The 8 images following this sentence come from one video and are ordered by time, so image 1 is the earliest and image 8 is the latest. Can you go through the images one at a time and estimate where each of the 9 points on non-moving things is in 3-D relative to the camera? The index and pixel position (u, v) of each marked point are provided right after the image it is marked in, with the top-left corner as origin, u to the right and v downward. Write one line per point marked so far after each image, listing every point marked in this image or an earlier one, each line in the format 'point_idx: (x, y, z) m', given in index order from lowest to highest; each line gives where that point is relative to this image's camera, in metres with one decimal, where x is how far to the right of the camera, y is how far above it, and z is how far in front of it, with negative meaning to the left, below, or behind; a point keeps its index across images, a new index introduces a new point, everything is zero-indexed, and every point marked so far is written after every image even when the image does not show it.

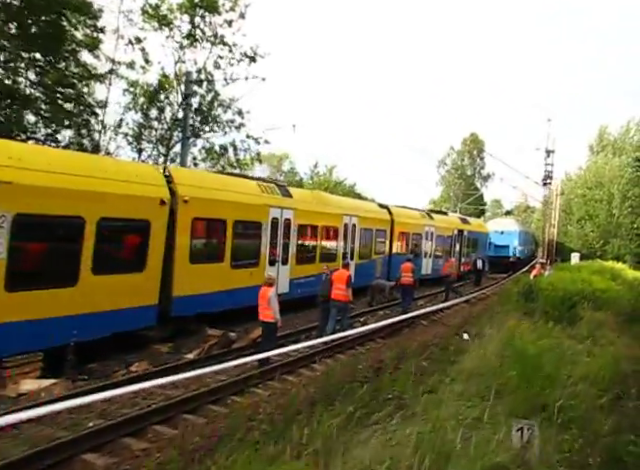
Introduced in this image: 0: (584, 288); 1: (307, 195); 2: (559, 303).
0: (+8.4, -1.6, +17.3) m
1: (-0.4, +1.2, +16.0) m
2: (+6.8, -1.9, +15.4) m
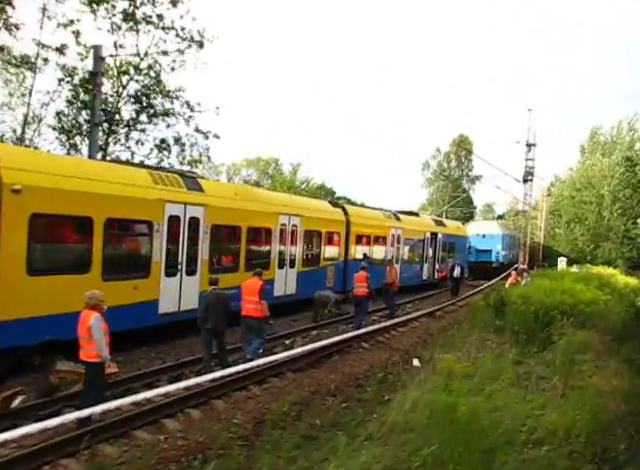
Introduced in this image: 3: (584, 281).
0: (+6.5, -1.7, +14.6) m
1: (-2.2, +1.1, +13.2) m
2: (+5.0, -1.9, +12.7) m
3: (+9.5, -1.7, +19.8) m
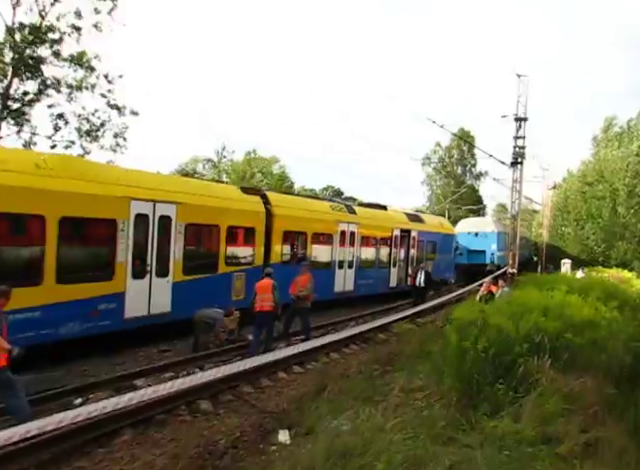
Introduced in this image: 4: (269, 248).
0: (+4.0, -1.5, +9.8) m
1: (-4.8, +1.2, +8.7) m
2: (+2.4, -1.8, +7.9) m
3: (+7.1, -1.5, +14.9) m
4: (-1.4, -0.4, +15.1) m
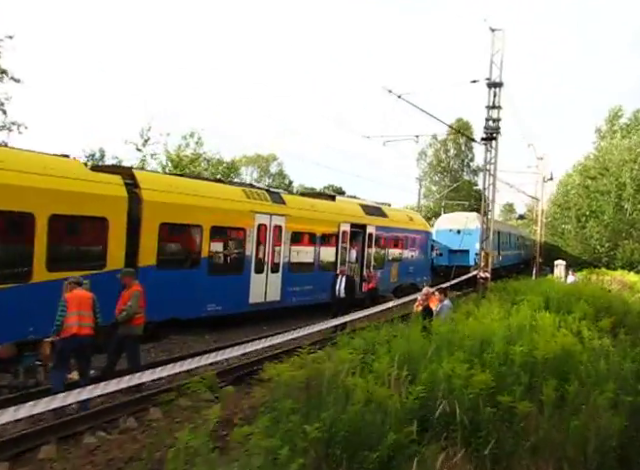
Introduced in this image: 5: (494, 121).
0: (+1.6, -1.4, +5.8) m
1: (-7.2, +1.4, +4.8) m
2: (-0.1, -1.7, +3.9) m
3: (+4.8, -1.4, +10.9) m
4: (-3.8, -0.2, +11.1) m
5: (+5.2, +3.4, +16.4) m
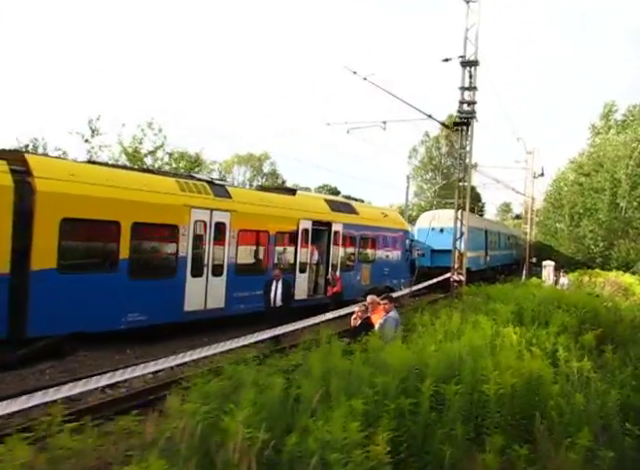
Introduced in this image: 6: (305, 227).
0: (+0.4, -1.3, +3.9) m
1: (-8.4, +1.4, +2.9) m
2: (-1.3, -1.6, +2.1) m
3: (+3.5, -1.3, +9.0) m
4: (-5.0, -0.2, +9.3) m
5: (+4.0, +3.5, +14.6) m
6: (-0.5, +0.2, +16.3) m
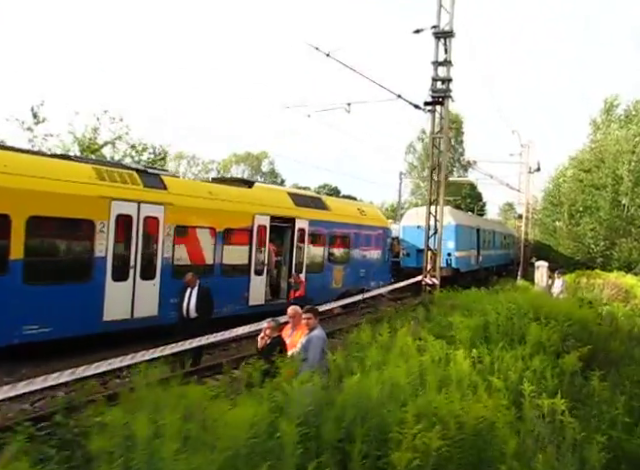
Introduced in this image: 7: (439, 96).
0: (-0.8, -1.3, +2.1) m
1: (-9.6, +1.5, +1.1) m
2: (-2.4, -1.5, +0.2) m
3: (+2.4, -1.3, +7.2) m
4: (-6.1, -0.1, +7.5) m
5: (+2.8, +3.6, +12.7) m
6: (-1.6, +0.3, +14.5) m
7: (+2.7, +3.2, +12.7) m
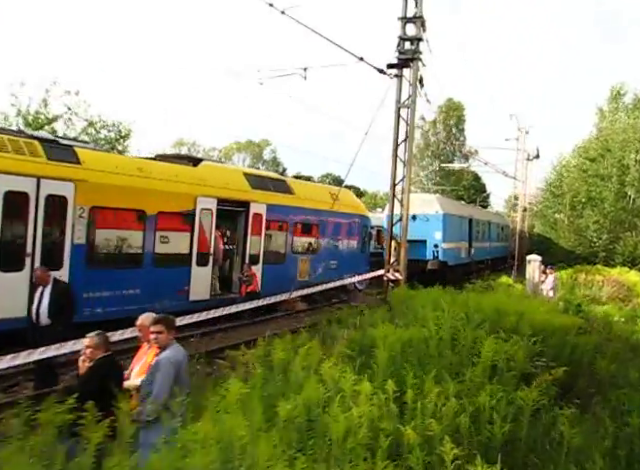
0: (-2.0, -1.2, +0.3) m
1: (-10.8, +1.7, -0.7) m
2: (-3.7, -1.4, -1.6) m
3: (+1.2, -1.1, +5.3) m
4: (-7.3, +0.2, +5.7) m
5: (+1.8, +3.8, +10.7) m
6: (-2.6, +0.7, +12.6) m
7: (+1.7, +3.4, +10.7) m
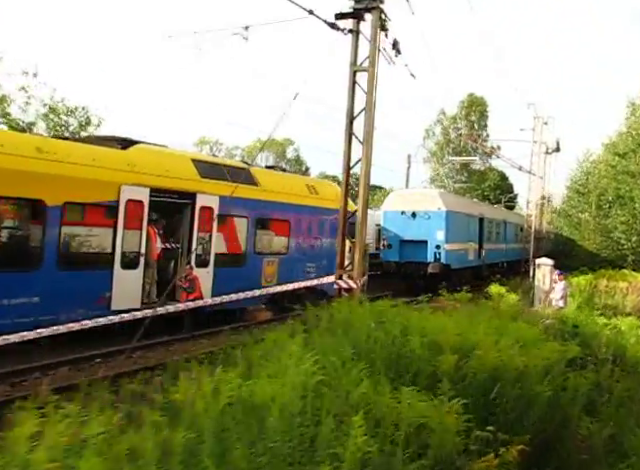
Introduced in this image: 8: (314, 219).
0: (-3.6, -1.1, -1.8) m
1: (-12.4, +1.8, -2.3) m
2: (-5.4, -1.4, -3.6) m
3: (-0.1, -1.1, +3.1) m
4: (-8.6, +0.3, +3.9) m
5: (+0.8, +3.9, +8.5) m
6: (-3.6, +0.7, +10.6) m
7: (+0.6, +3.5, +8.5) m
8: (-0.2, +0.5, +15.7) m
